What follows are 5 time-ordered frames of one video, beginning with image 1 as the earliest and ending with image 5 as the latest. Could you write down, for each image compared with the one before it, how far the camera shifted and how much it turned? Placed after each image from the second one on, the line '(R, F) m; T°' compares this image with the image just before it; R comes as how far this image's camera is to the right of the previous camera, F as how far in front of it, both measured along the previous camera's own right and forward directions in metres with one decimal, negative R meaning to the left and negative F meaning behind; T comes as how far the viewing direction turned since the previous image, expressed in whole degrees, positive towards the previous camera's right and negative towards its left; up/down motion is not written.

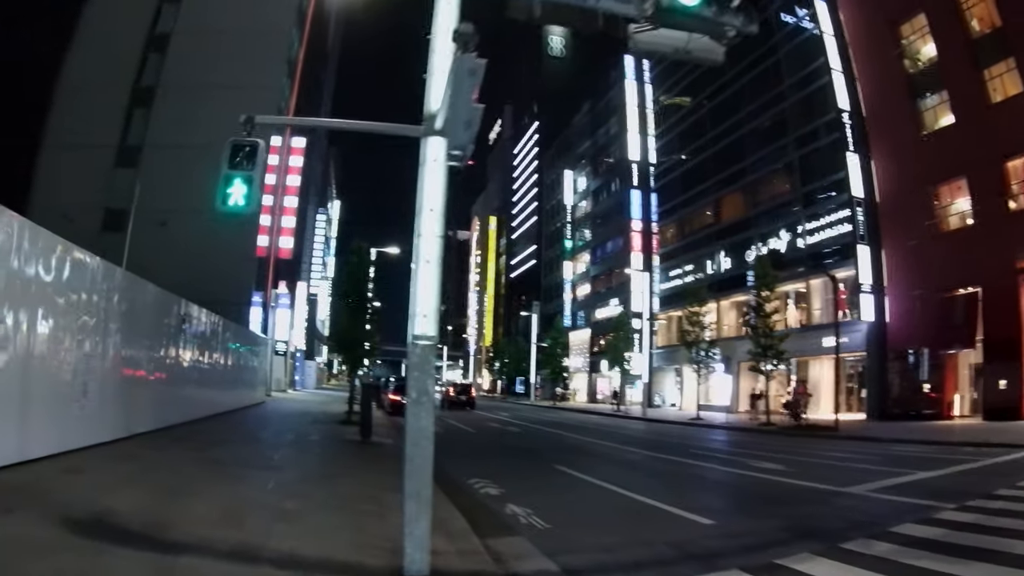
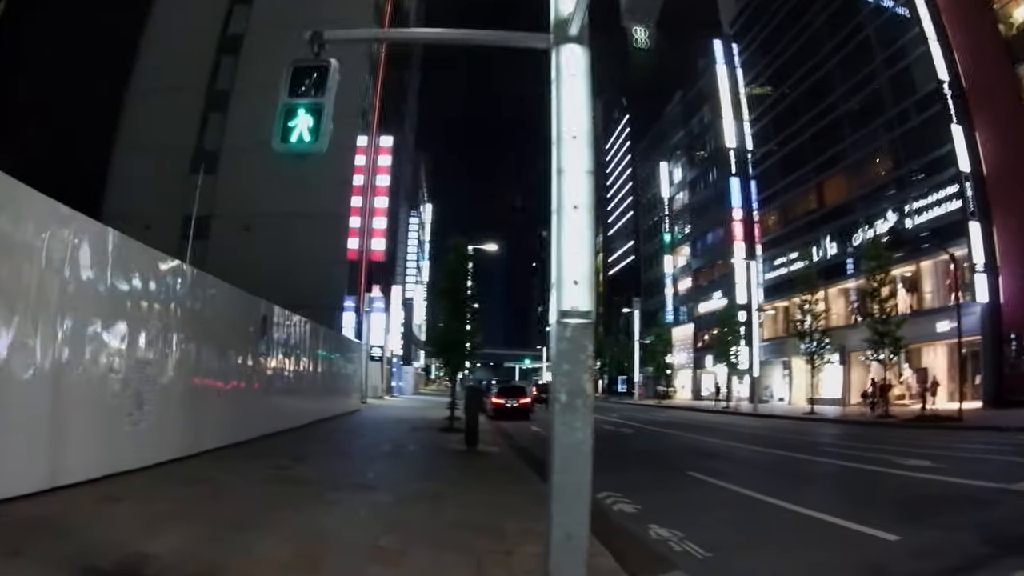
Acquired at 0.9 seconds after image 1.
(-0.5, +2.2) m; -8°
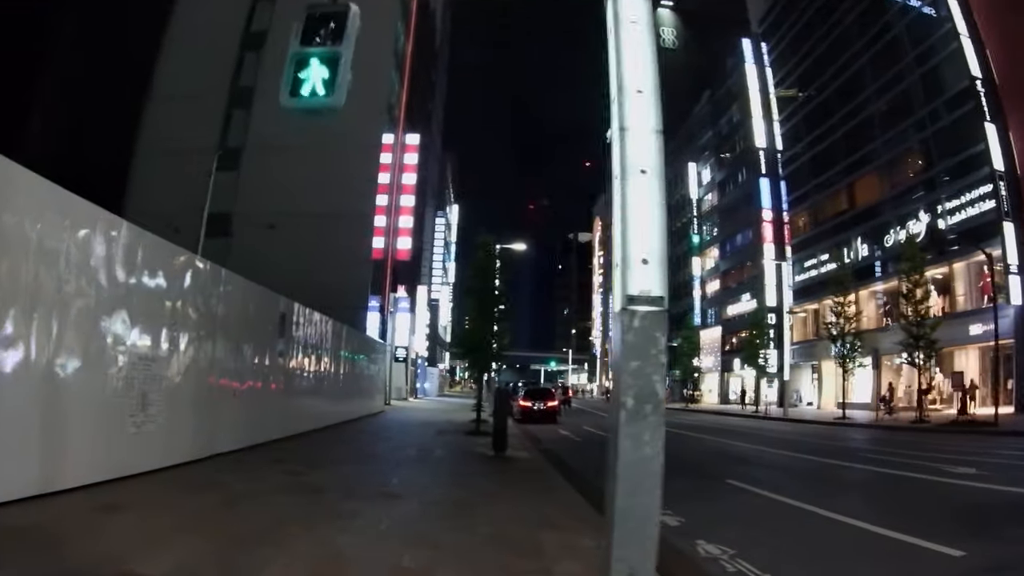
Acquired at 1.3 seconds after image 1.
(-0.1, +0.8) m; -2°
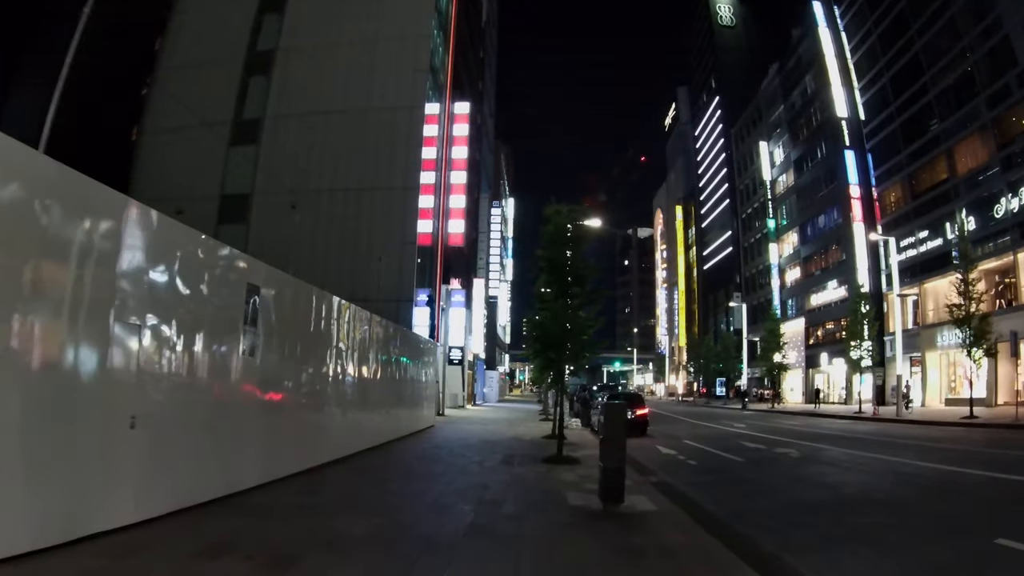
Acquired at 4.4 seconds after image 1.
(-0.7, +5.2) m; -5°
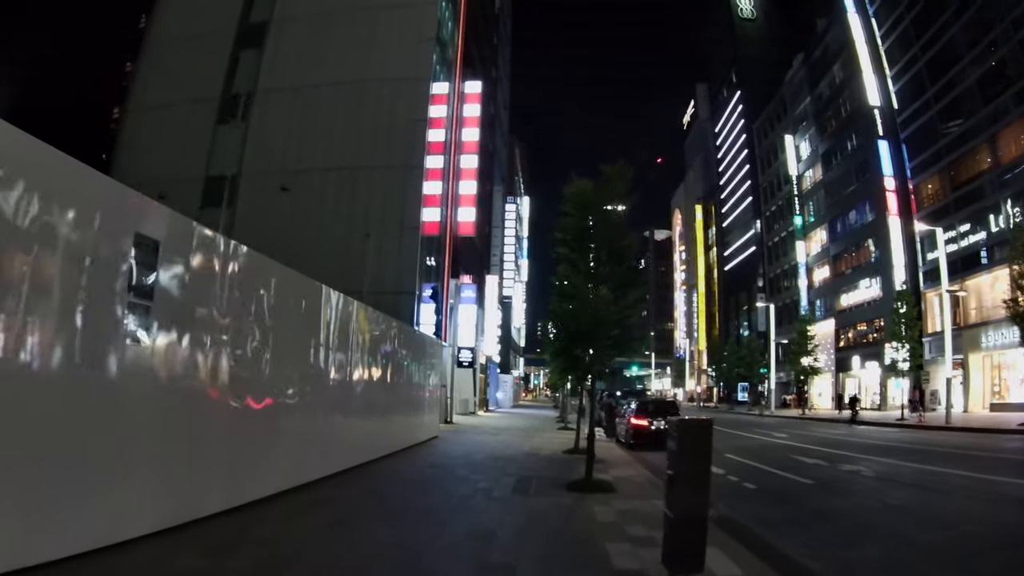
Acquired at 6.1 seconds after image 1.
(-0.1, +2.9) m; -1°
